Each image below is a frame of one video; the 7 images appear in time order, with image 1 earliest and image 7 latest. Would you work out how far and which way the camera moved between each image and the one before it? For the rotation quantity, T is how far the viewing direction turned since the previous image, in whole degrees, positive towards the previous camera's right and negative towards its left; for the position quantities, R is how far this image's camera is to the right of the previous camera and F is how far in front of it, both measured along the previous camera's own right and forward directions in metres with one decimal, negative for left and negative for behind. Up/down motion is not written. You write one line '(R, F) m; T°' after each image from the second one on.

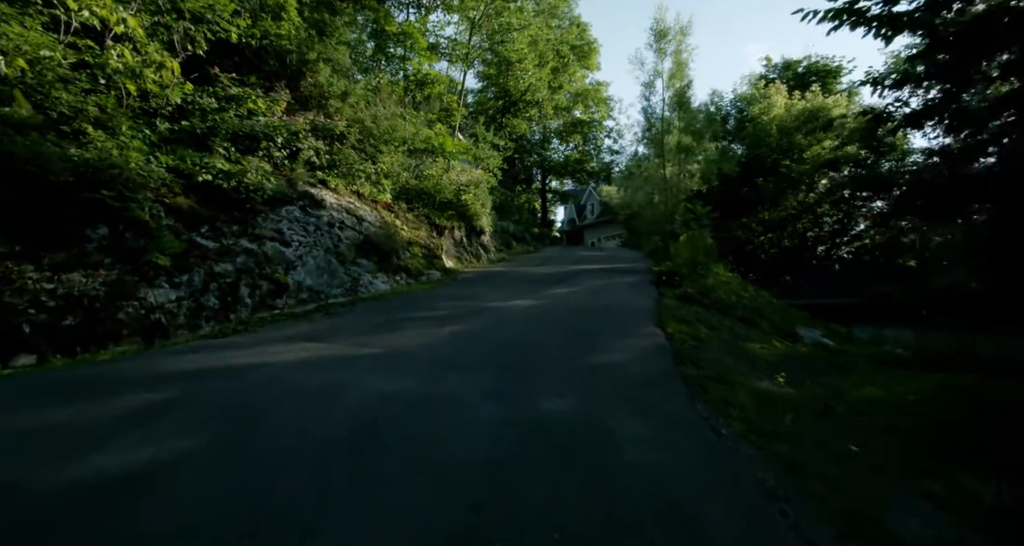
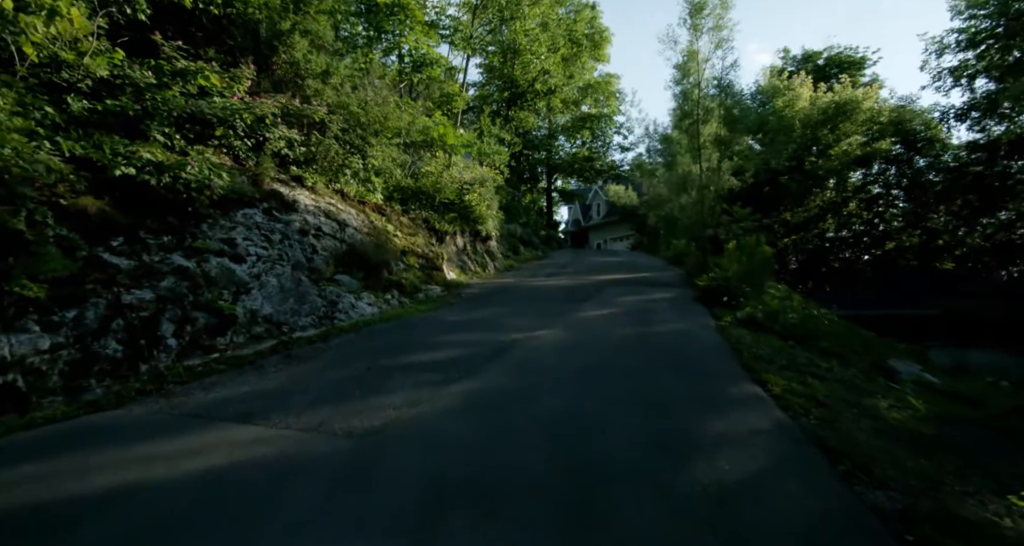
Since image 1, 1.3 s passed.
(-0.3, +2.2) m; 0°
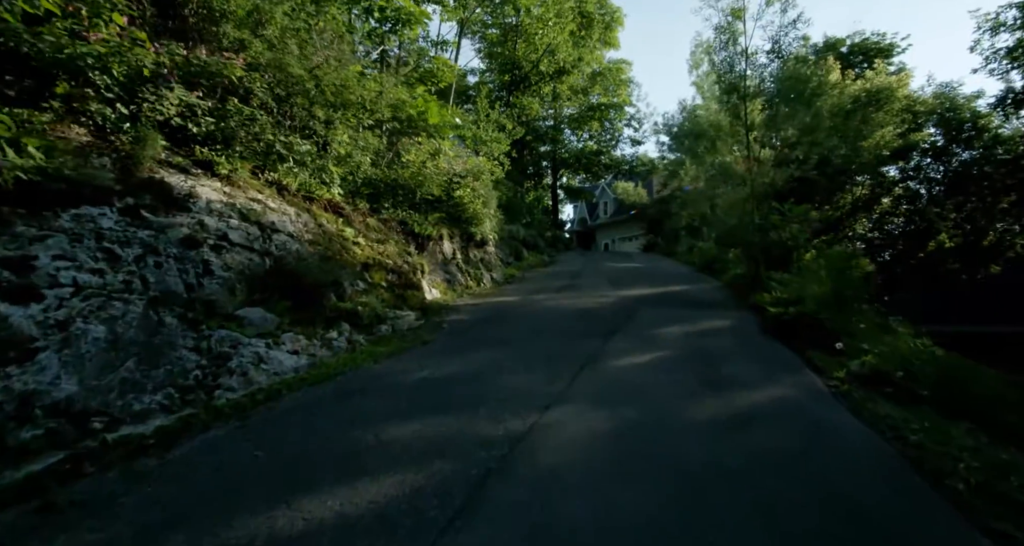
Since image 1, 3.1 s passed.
(+0.1, +2.9) m; 0°
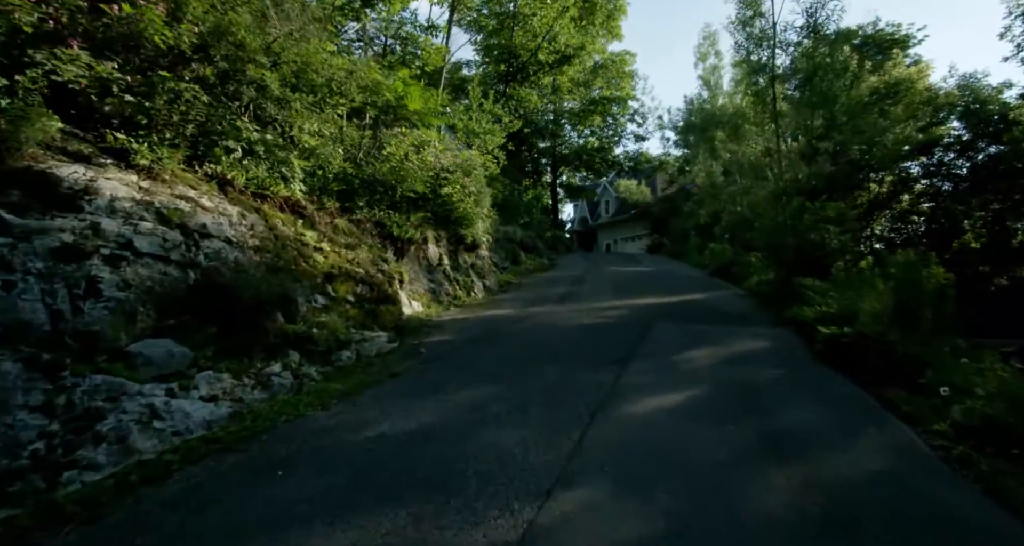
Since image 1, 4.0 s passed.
(+0.1, +1.4) m; 0°
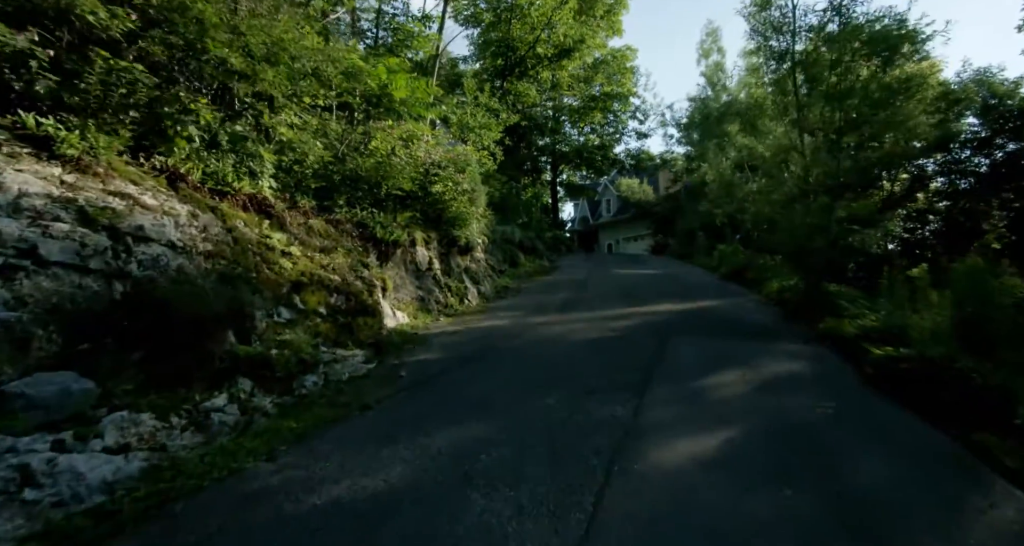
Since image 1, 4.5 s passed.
(0.0, +0.9) m; 0°
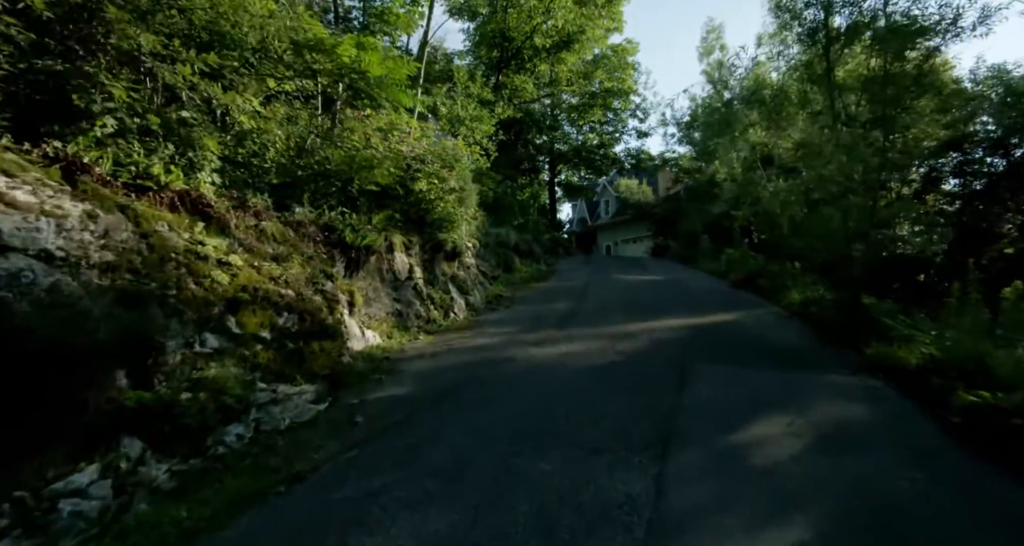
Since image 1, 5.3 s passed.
(+0.1, +1.2) m; 0°
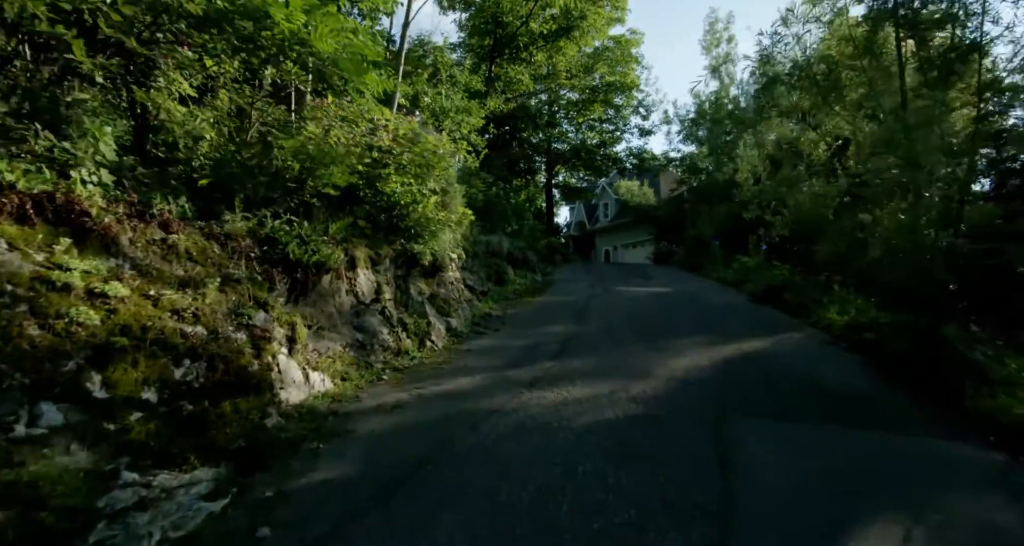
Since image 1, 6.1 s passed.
(+0.1, +1.4) m; 0°
